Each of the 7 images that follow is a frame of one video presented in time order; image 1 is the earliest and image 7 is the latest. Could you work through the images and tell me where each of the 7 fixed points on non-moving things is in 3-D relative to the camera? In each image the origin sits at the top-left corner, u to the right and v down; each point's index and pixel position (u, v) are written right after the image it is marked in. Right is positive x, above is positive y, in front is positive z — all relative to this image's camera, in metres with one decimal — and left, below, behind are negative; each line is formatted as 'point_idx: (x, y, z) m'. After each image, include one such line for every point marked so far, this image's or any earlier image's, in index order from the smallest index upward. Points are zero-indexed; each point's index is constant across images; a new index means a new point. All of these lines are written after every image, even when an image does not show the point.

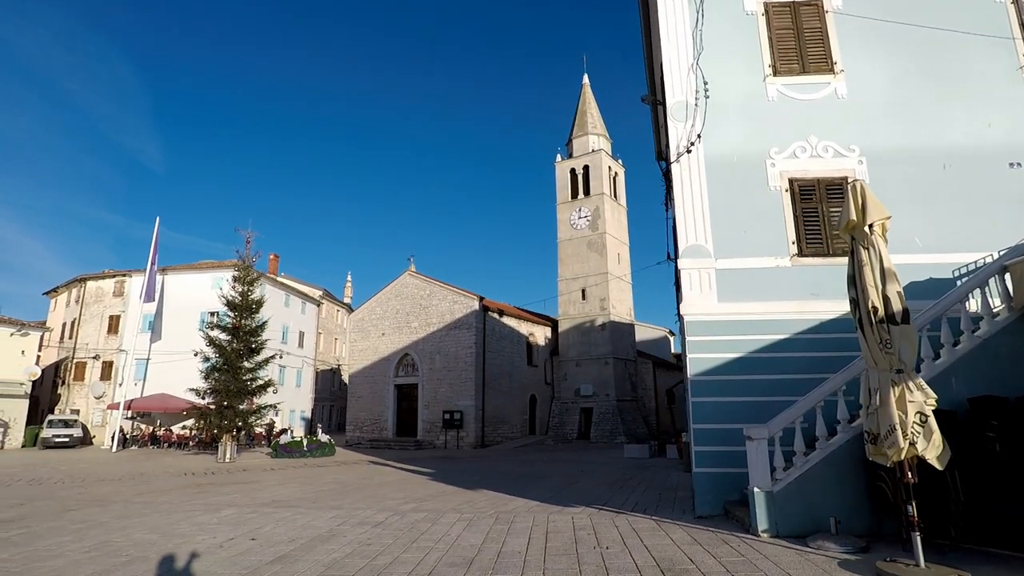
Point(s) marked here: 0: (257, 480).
0: (-6.4, -4.8, +13.9) m
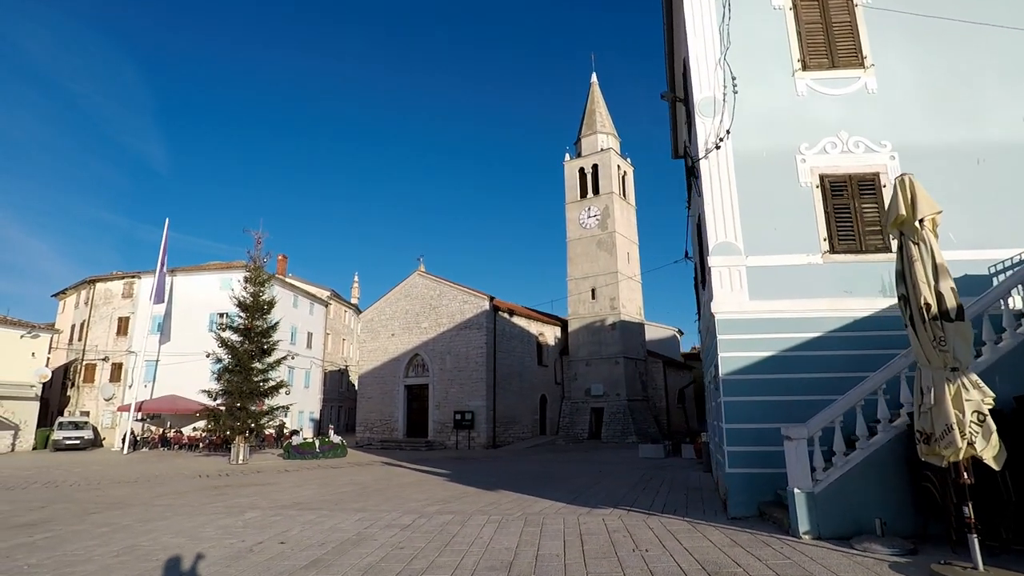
0: (-5.9, -4.8, +13.9) m
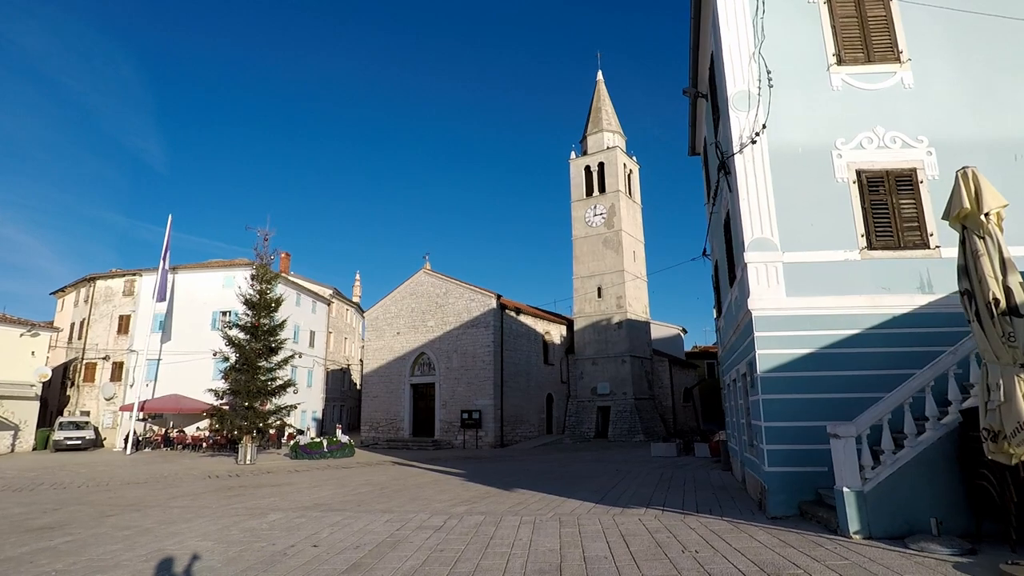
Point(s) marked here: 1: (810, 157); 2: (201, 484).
0: (-5.5, -4.8, +13.7) m
1: (+4.3, +1.9, +8.0) m
2: (-7.5, -4.7, +13.4) m
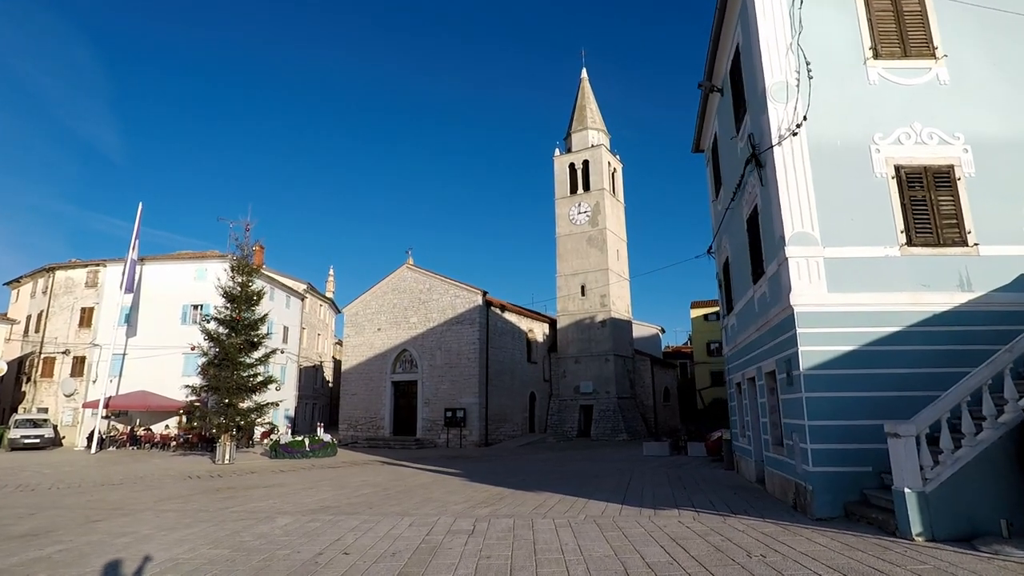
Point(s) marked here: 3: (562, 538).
0: (-5.5, -4.5, +13.0) m
1: (+4.8, +1.9, +7.9) m
2: (-7.4, -4.5, +12.6) m
3: (+0.6, -2.9, +6.4) m
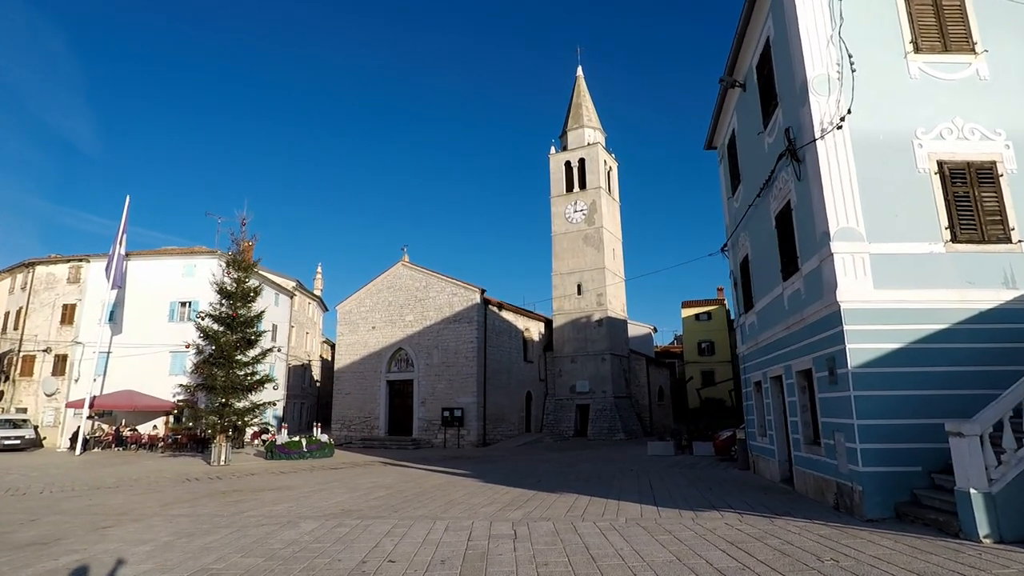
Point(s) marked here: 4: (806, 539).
0: (-5.1, -4.4, +12.5) m
1: (+5.3, +2.0, +7.8) m
2: (-7.1, -4.4, +12.1) m
3: (+1.1, -2.8, +6.2) m
4: (+3.1, -2.7, +5.9) m
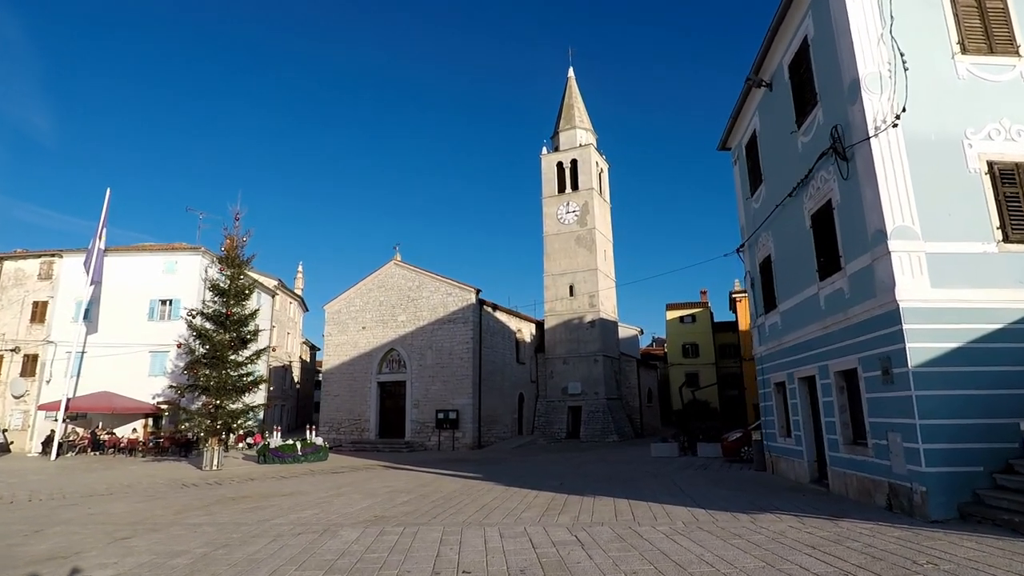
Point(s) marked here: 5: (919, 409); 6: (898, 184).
0: (-4.7, -4.4, +12.0) m
1: (+6.0, +2.0, +7.7) m
2: (-6.6, -4.3, +11.4) m
3: (+1.9, -2.8, +6.0) m
4: (+3.9, -2.6, +5.8) m
5: (+5.0, -1.5, +6.9) m
6: (+5.2, +1.4, +7.5) m
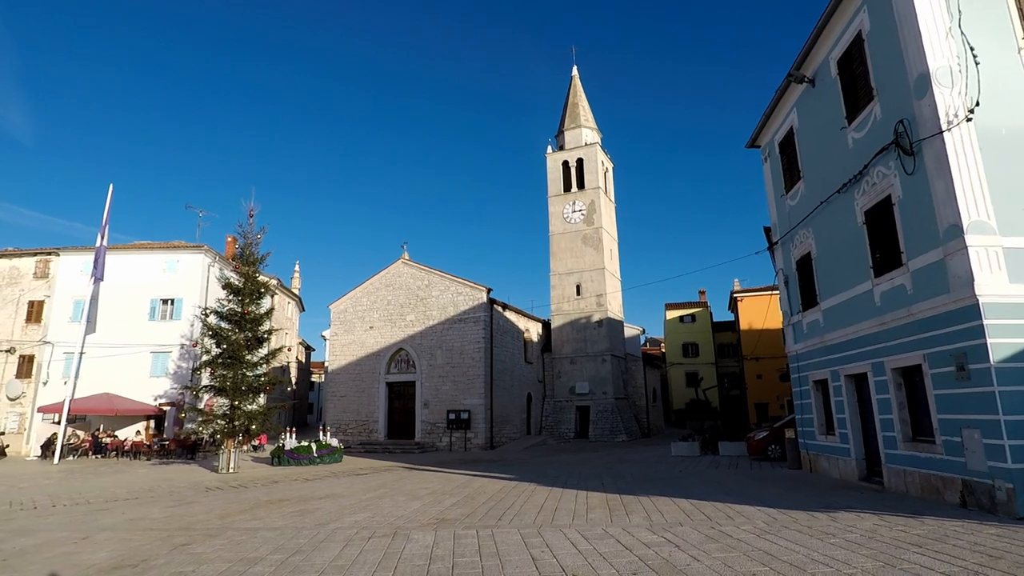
0: (-3.9, -4.3, +11.7) m
1: (+6.9, +2.1, +7.7) m
2: (-5.7, -4.2, +11.1) m
3: (+2.9, -2.7, +5.8) m
4: (+4.9, -2.6, +5.7) m
5: (+6.0, -1.4, +6.8) m
6: (+6.2, +1.5, +7.5) m
